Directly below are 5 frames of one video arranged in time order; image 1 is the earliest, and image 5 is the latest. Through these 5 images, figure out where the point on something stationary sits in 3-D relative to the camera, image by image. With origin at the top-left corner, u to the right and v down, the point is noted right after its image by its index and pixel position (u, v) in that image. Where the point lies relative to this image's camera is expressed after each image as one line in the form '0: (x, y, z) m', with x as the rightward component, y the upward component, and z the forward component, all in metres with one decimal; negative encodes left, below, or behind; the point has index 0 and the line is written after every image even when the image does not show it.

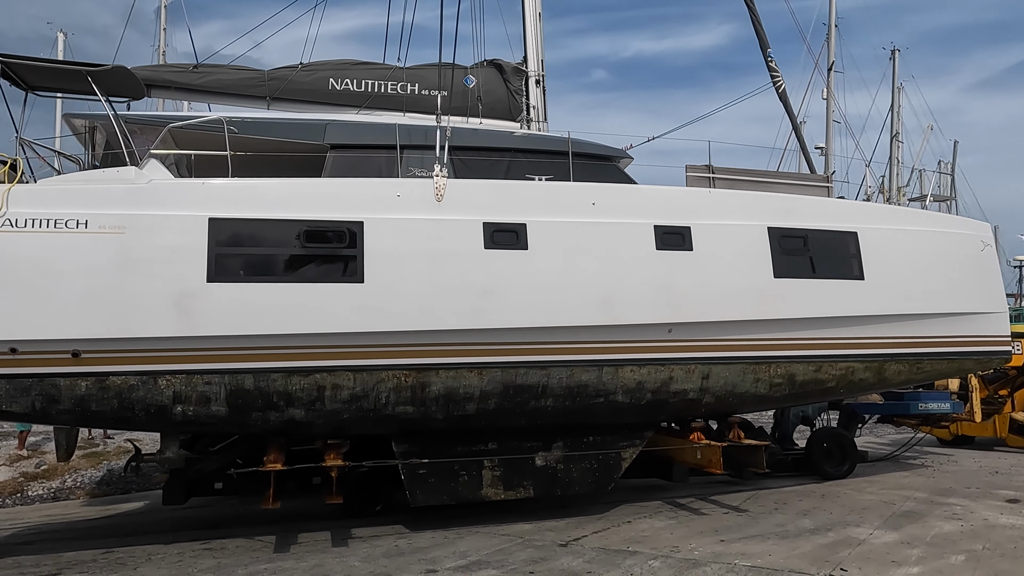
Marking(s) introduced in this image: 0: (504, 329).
0: (0.0, -0.3, +4.7) m
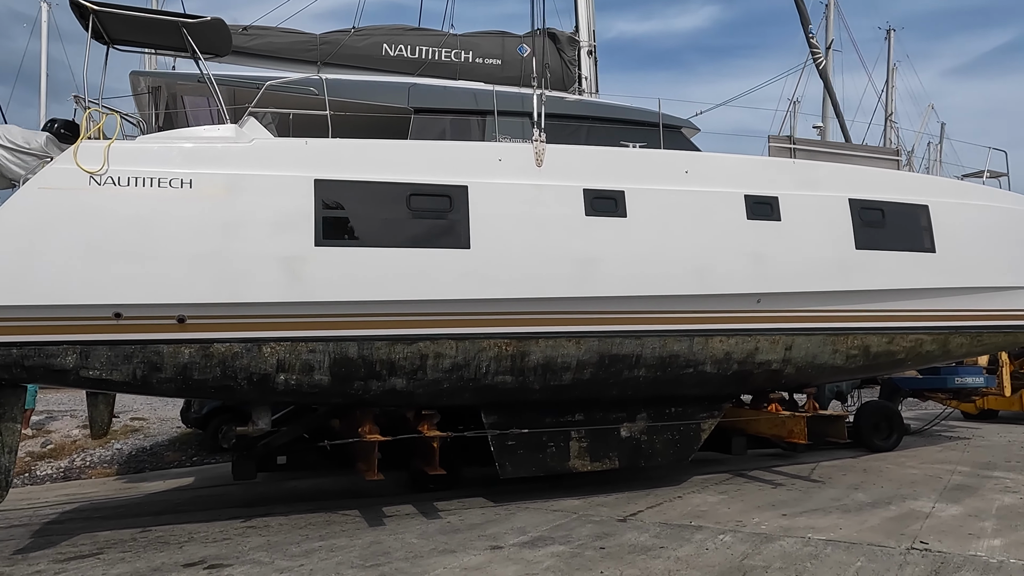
0: (+0.6, -0.1, +4.6) m
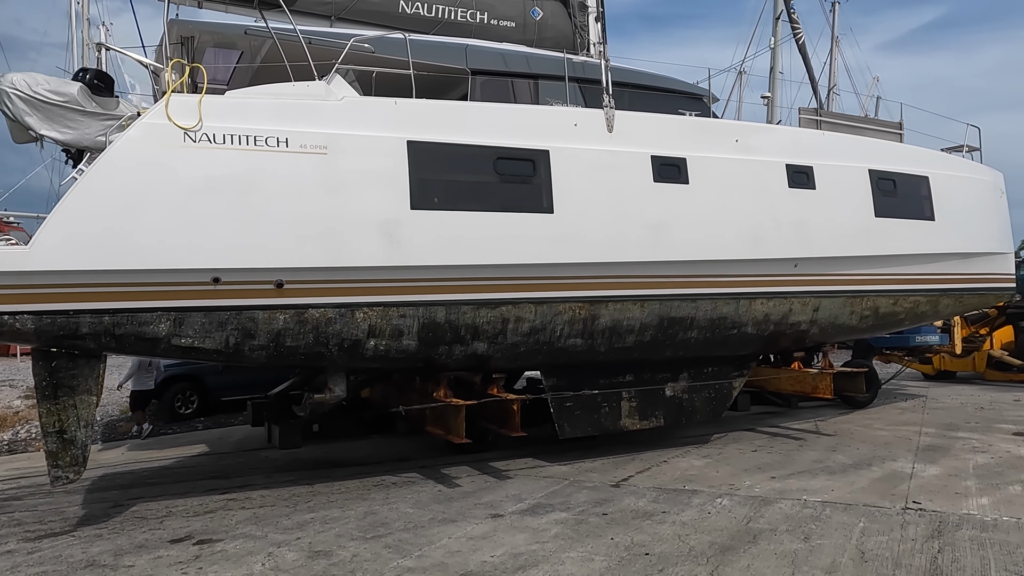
0: (+1.1, +0.2, +4.8) m
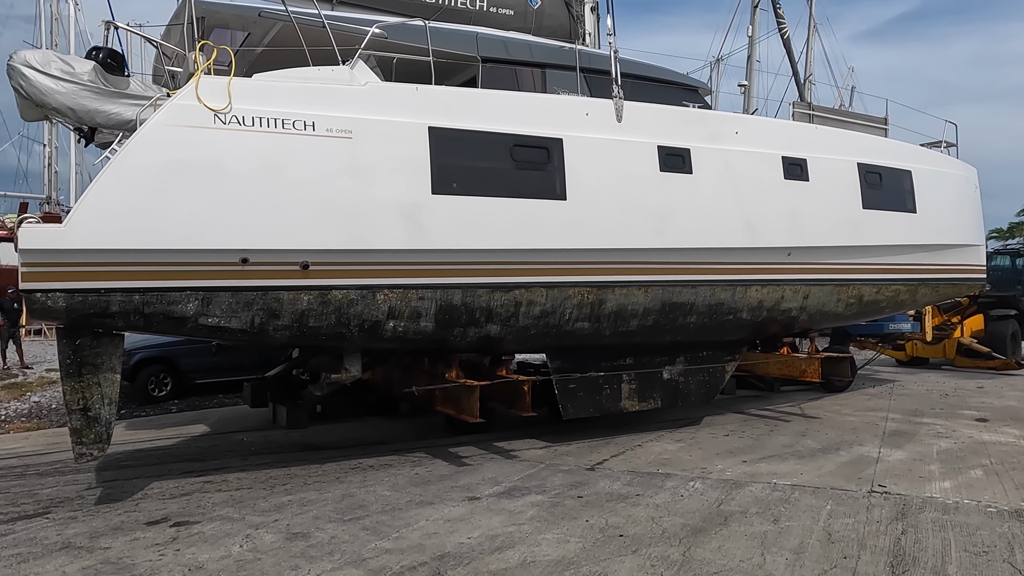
0: (+1.2, +0.3, +5.0) m
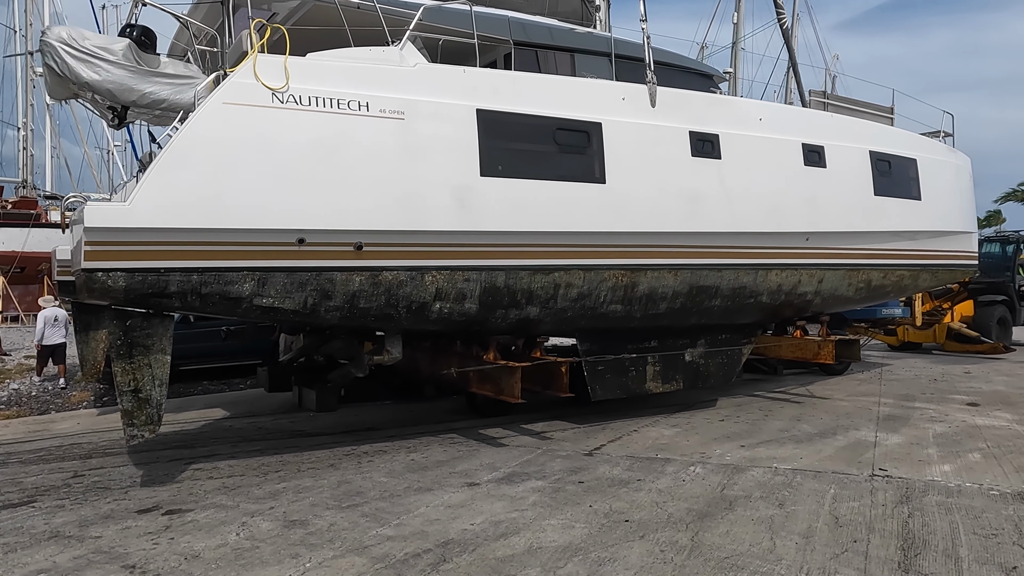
0: (+1.4, +0.4, +5.1) m
